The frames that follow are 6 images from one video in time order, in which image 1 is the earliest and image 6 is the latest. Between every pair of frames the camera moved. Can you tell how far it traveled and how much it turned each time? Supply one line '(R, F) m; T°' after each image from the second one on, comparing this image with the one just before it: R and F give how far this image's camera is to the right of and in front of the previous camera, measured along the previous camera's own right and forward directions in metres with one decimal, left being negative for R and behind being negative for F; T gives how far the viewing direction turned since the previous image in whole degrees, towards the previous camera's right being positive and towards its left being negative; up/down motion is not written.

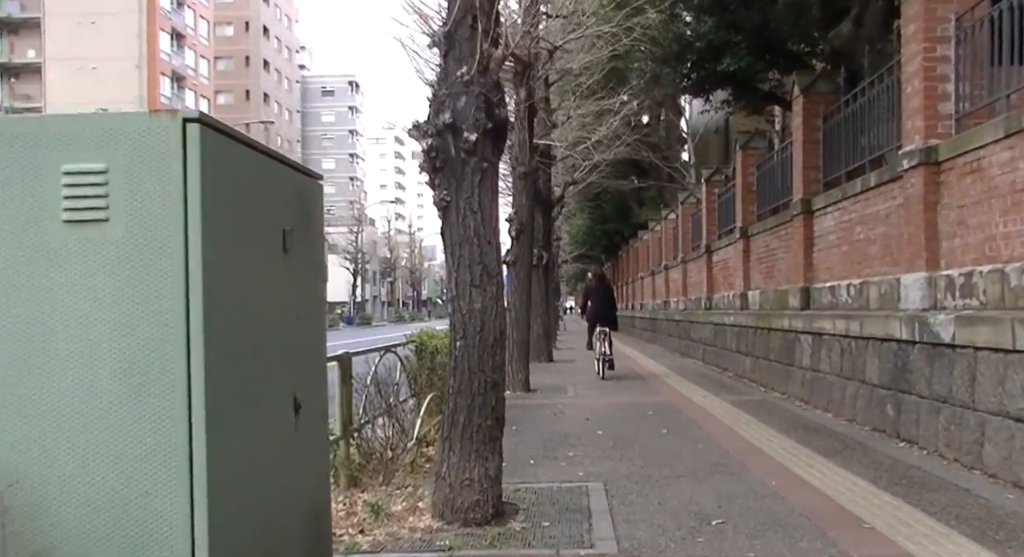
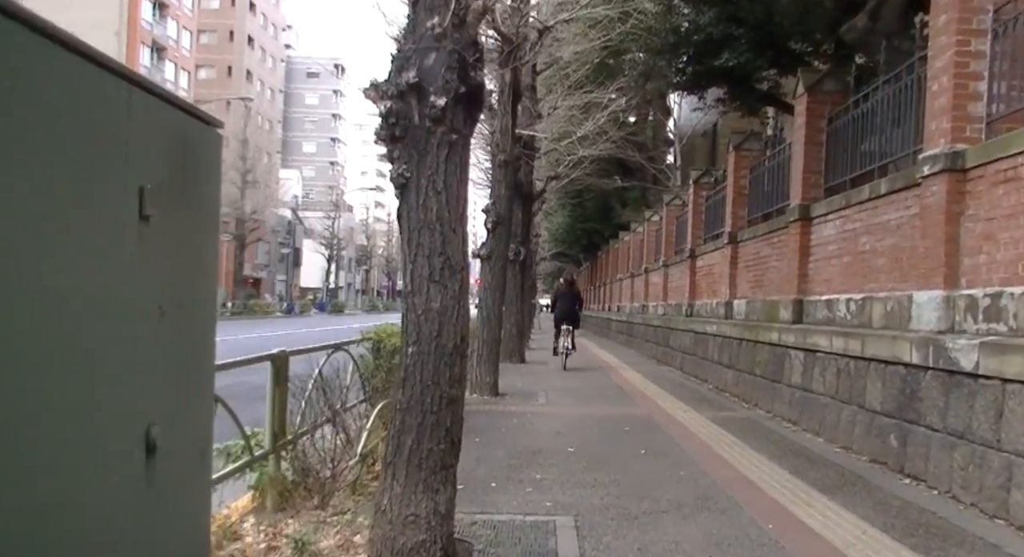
(+0.1, +0.9) m; +2°
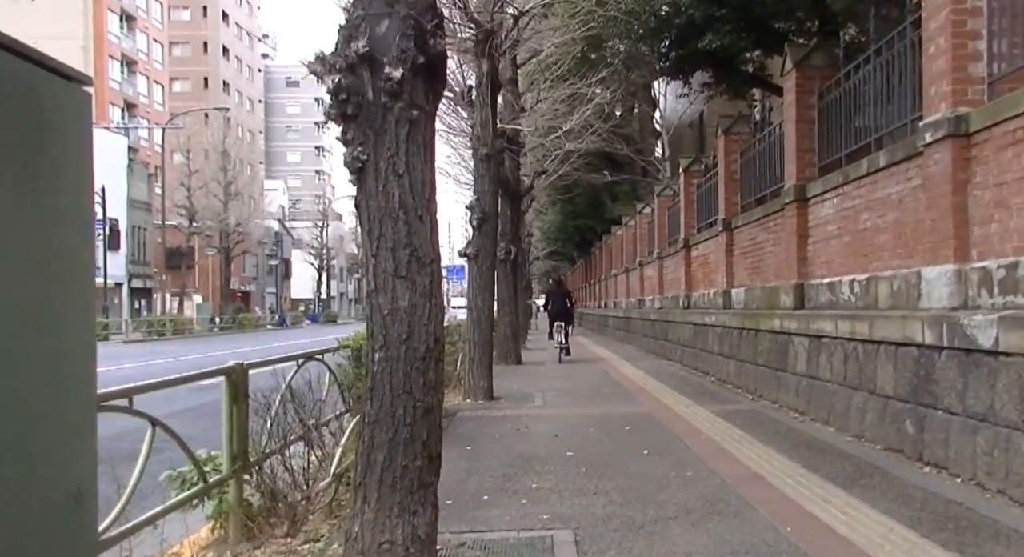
(+0.1, +0.4) m; 0°
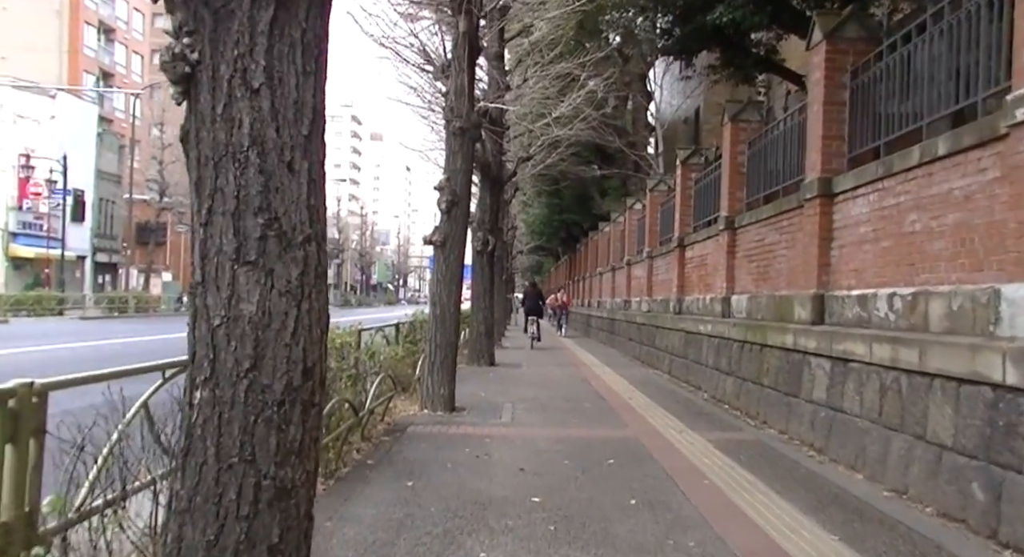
(+0.2, +1.6) m; +1°
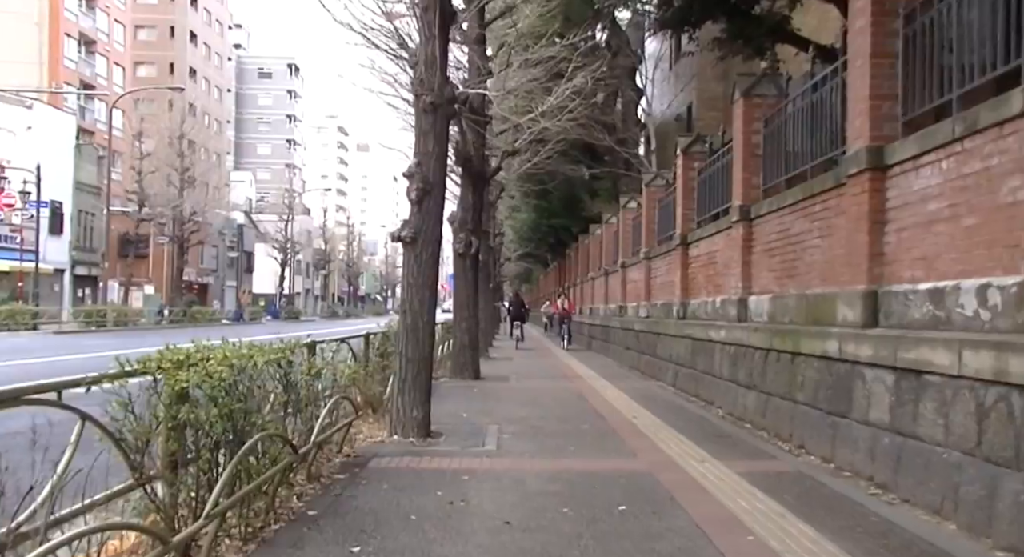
(+0.1, +1.6) m; +1°
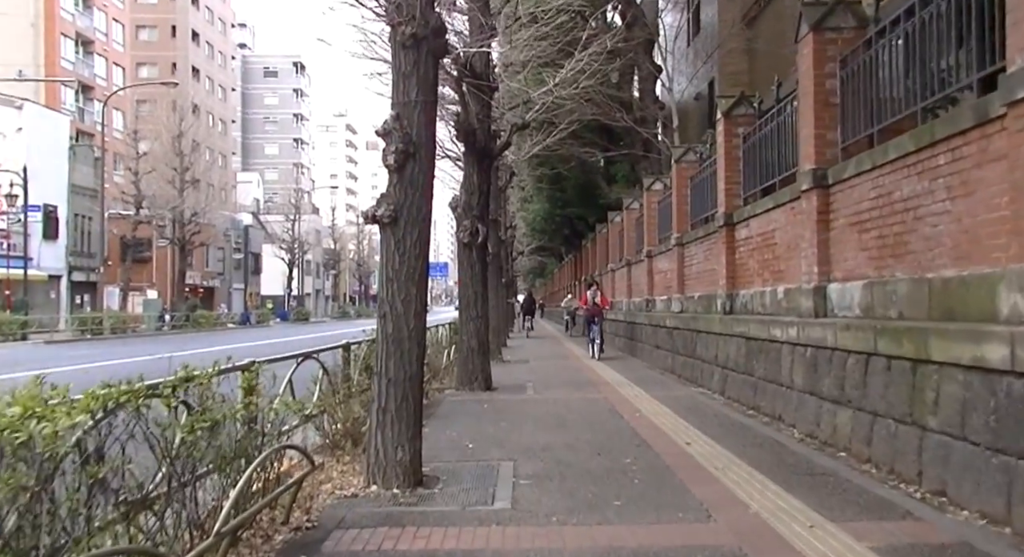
(0.0, +2.3) m; -1°
